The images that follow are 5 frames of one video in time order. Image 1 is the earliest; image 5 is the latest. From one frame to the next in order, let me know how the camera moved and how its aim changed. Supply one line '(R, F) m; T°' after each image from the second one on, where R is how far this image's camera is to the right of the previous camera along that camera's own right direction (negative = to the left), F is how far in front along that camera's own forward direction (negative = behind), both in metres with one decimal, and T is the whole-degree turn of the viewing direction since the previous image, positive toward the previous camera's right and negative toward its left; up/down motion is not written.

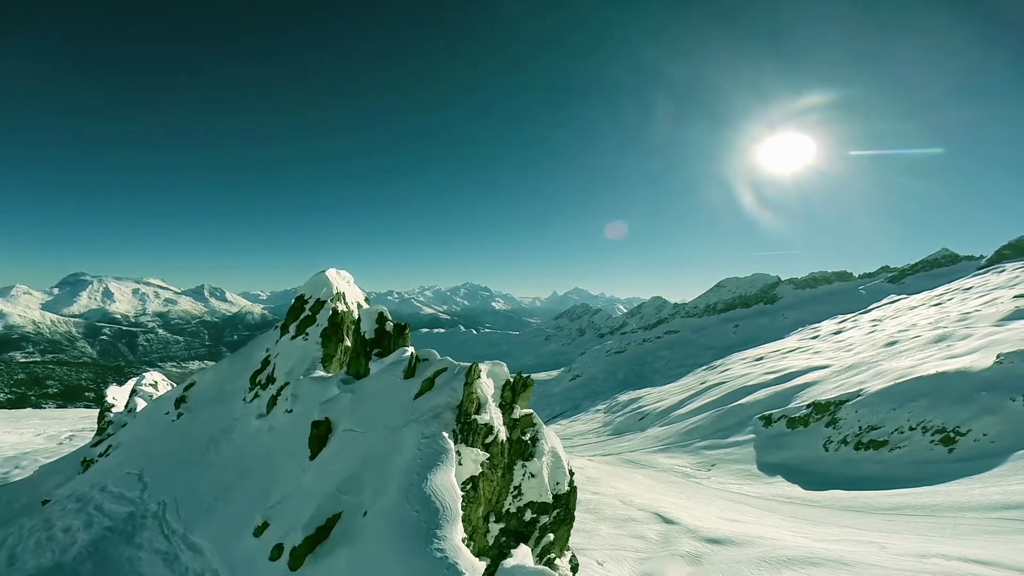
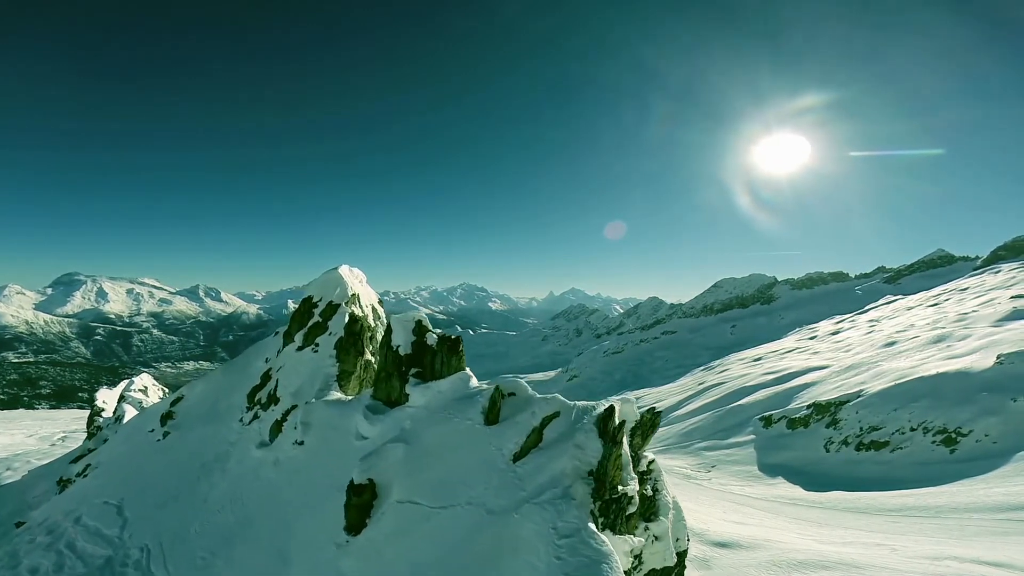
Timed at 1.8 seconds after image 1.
(-0.8, +0.8) m; 0°
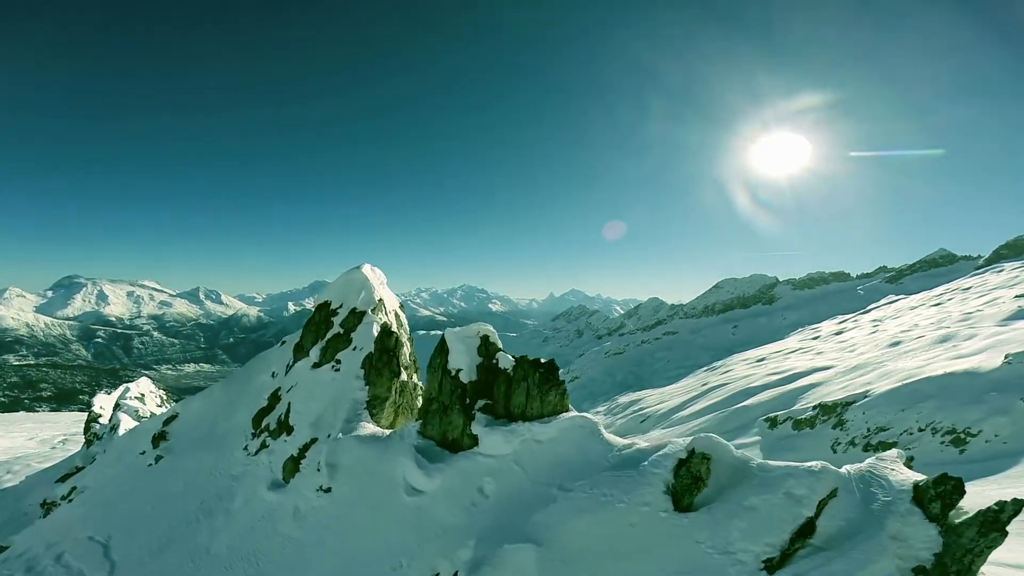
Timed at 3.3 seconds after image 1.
(-0.8, +0.7) m; 0°
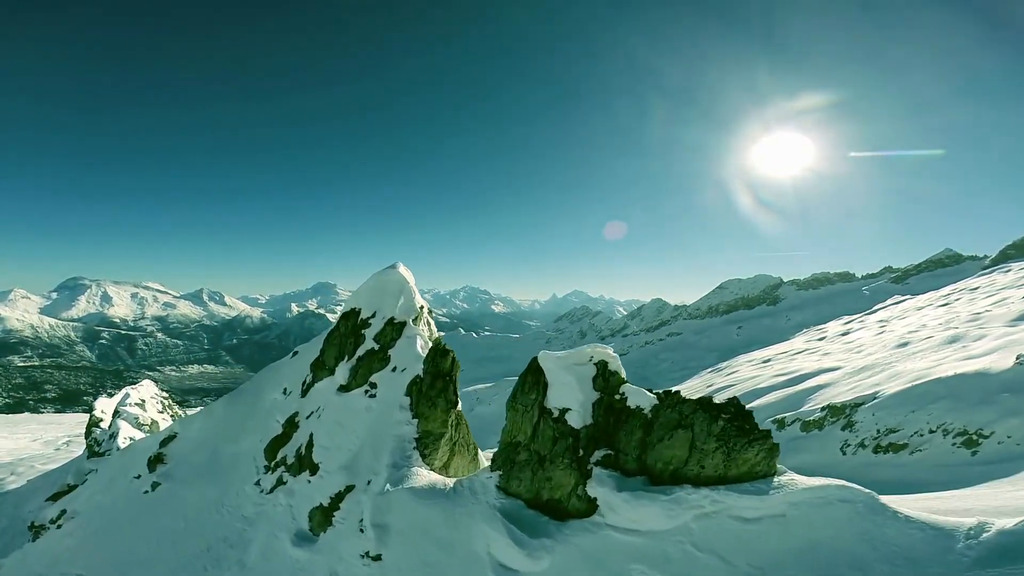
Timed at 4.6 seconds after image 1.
(-0.5, +0.7) m; 0°
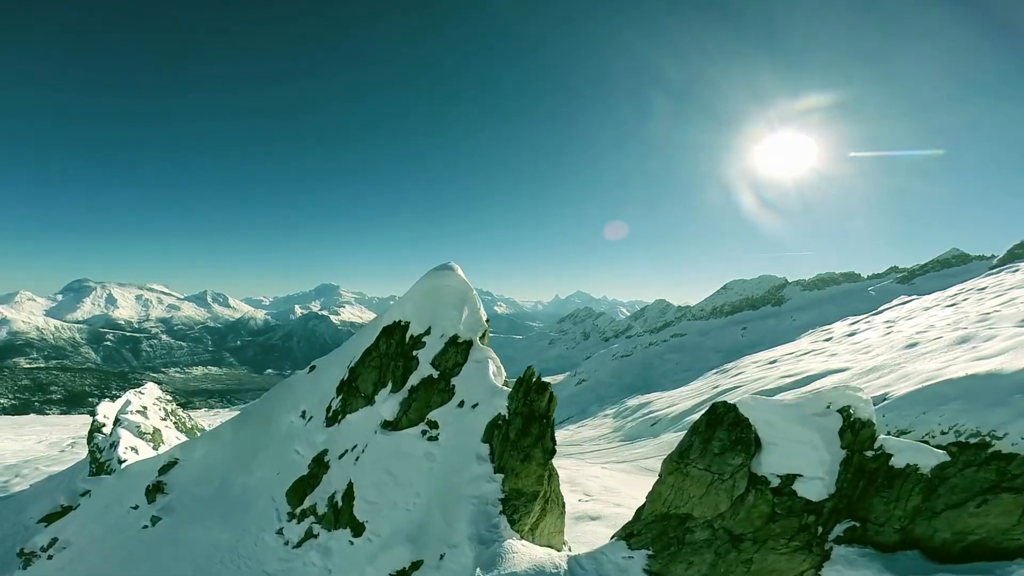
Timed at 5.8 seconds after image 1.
(-0.6, +0.7) m; 0°
